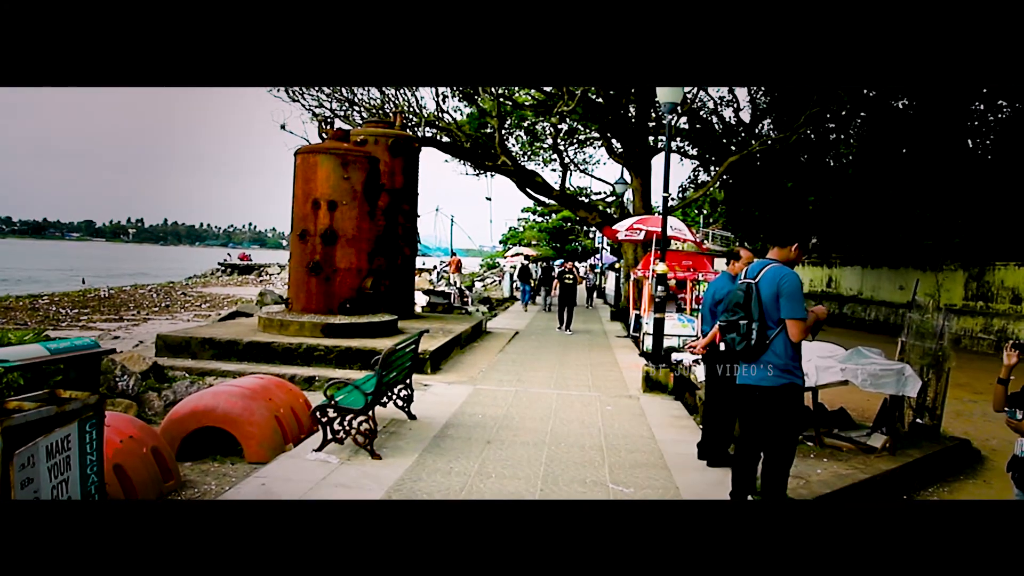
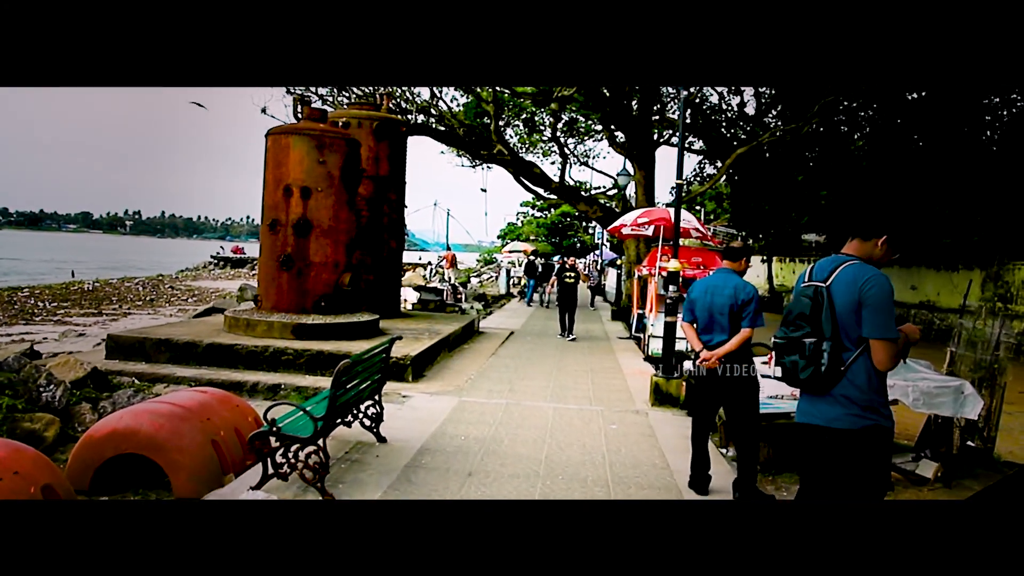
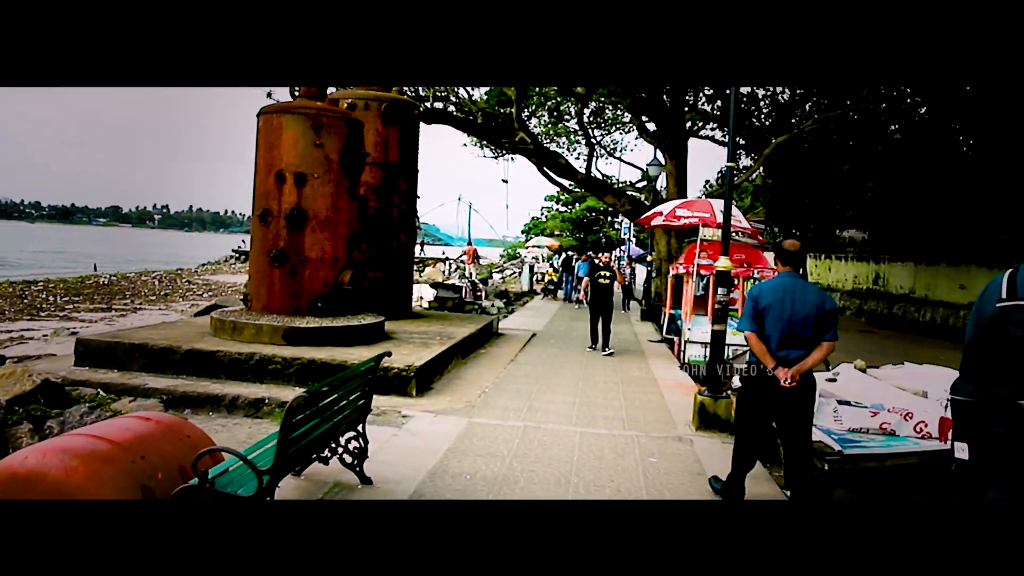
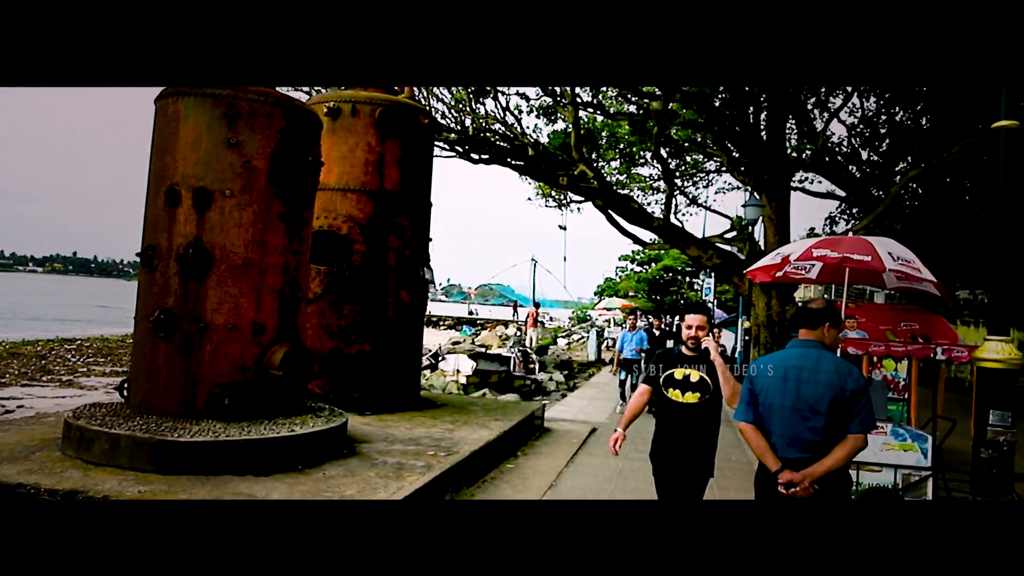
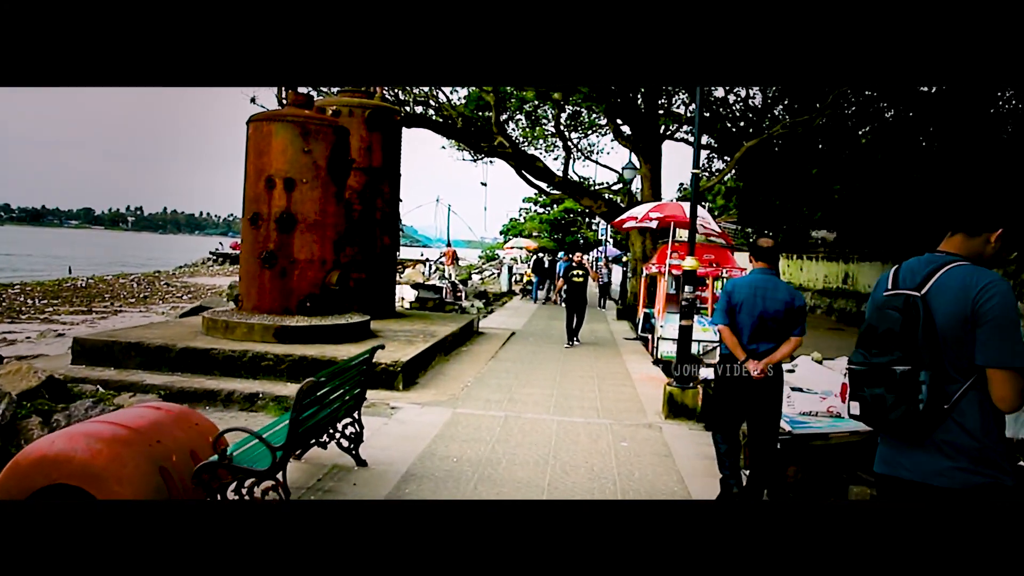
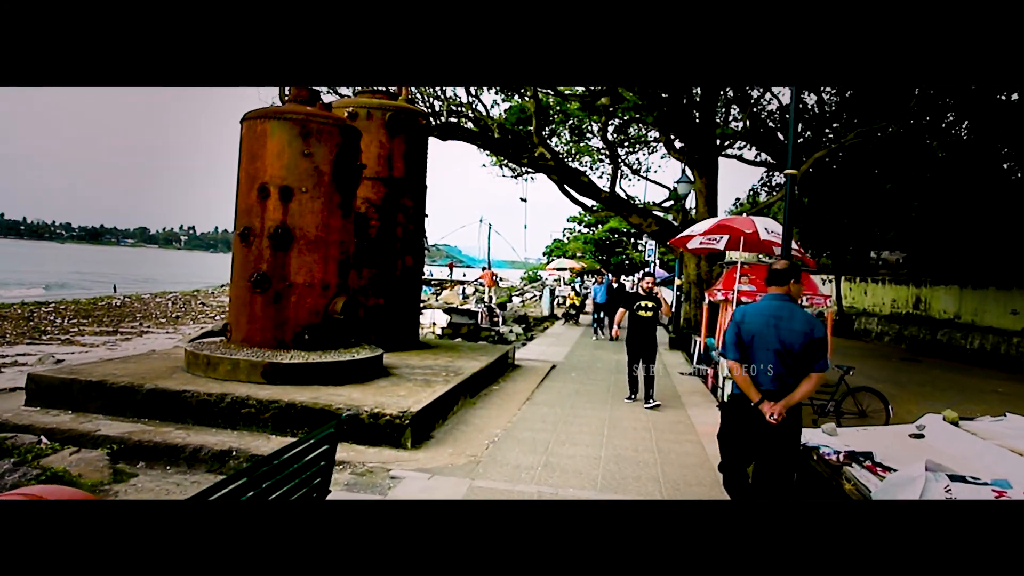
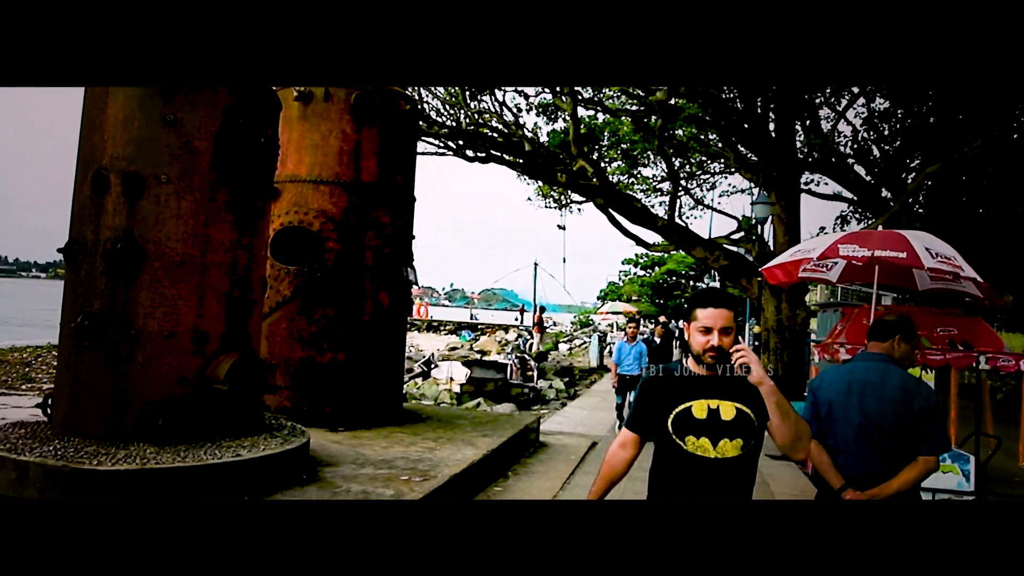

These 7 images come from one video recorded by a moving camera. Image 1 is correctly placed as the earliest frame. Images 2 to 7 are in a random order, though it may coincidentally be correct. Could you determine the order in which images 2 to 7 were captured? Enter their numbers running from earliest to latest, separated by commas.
2, 5, 3, 6, 4, 7
